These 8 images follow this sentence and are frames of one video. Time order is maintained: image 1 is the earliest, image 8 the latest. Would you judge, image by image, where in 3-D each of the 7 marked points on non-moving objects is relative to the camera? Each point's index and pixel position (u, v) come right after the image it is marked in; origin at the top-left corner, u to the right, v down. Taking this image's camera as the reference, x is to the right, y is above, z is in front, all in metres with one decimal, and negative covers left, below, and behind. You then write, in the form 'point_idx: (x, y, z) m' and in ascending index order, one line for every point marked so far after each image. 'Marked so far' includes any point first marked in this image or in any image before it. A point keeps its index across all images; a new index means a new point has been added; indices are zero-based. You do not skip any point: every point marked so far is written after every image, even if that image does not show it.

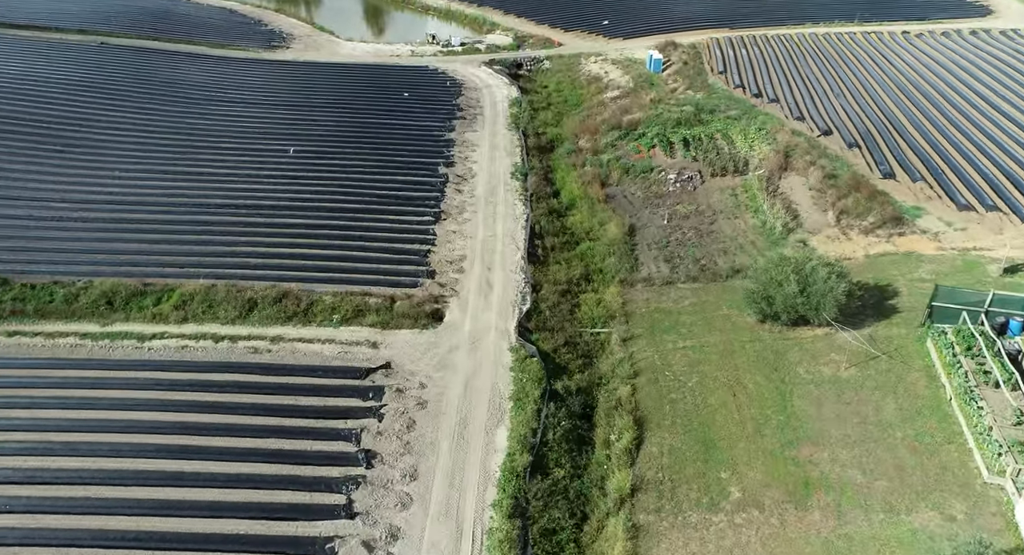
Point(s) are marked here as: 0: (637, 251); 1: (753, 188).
0: (+3.6, +0.7, +18.2) m
1: (+7.5, +2.8, +19.7) m
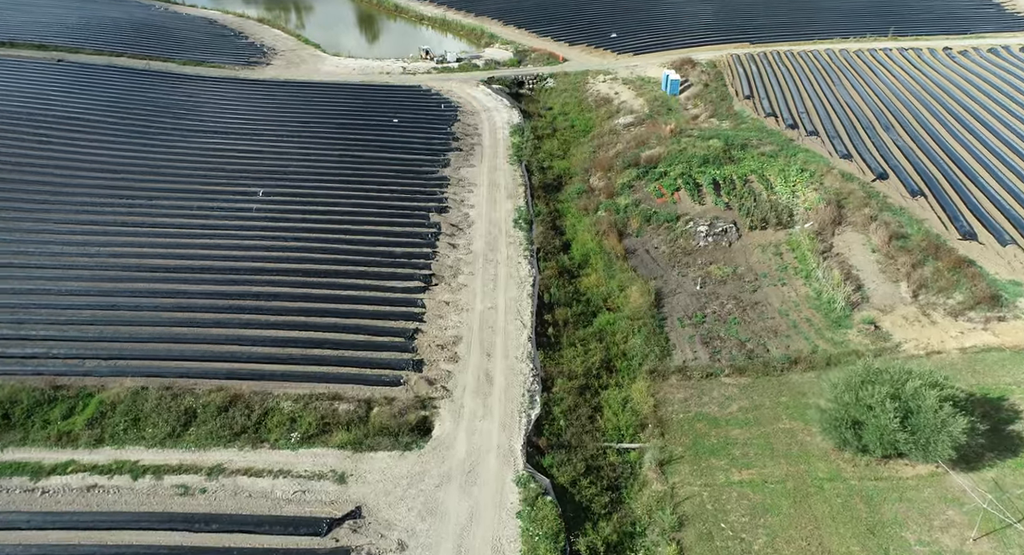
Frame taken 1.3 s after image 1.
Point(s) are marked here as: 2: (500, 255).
0: (+3.7, -1.2, +15.1) m
1: (+7.6, +0.8, +16.6) m
2: (-0.4, +0.6, +17.9) m
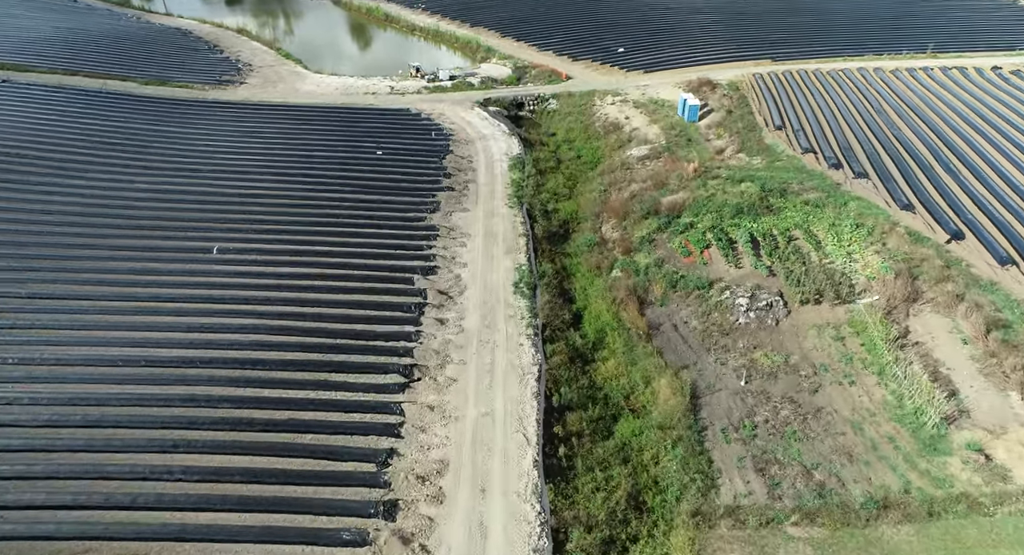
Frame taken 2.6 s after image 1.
0: (+3.7, -3.2, +11.9) m
1: (+7.6, -1.1, +13.5) m
2: (-0.4, -1.3, +14.7) m
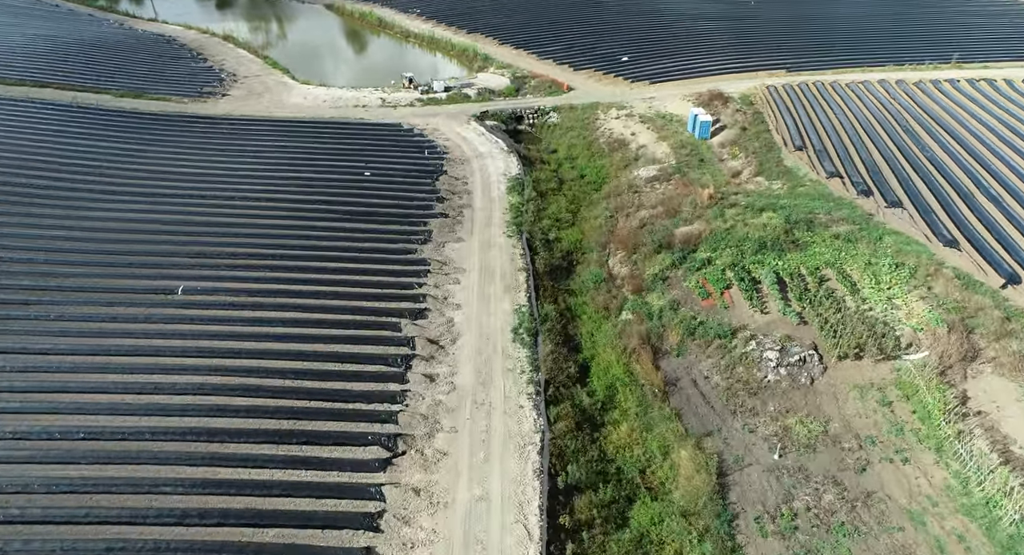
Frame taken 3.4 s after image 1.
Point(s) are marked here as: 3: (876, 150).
0: (+3.7, -4.2, +10.2) m
1: (+7.6, -2.2, +11.7) m
2: (-0.4, -2.4, +13.0) m
3: (+11.5, +4.0, +19.9) m
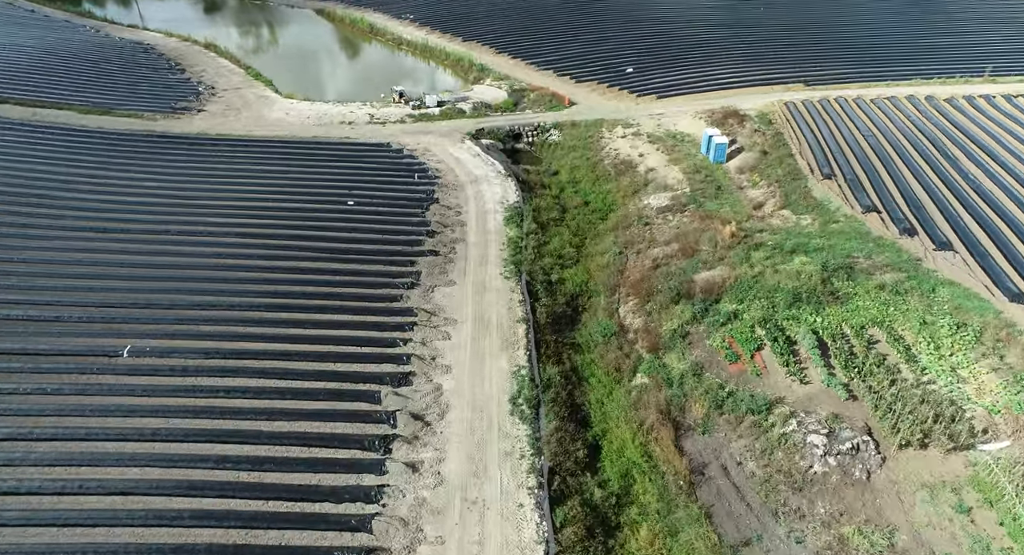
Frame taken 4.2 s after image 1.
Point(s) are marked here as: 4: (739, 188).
0: (+3.7, -5.5, +8.1) m
1: (+7.5, -3.4, +9.7) m
2: (-0.4, -3.6, +10.9) m
3: (+11.4, +2.7, +17.8) m
4: (+7.1, +2.8, +19.8) m
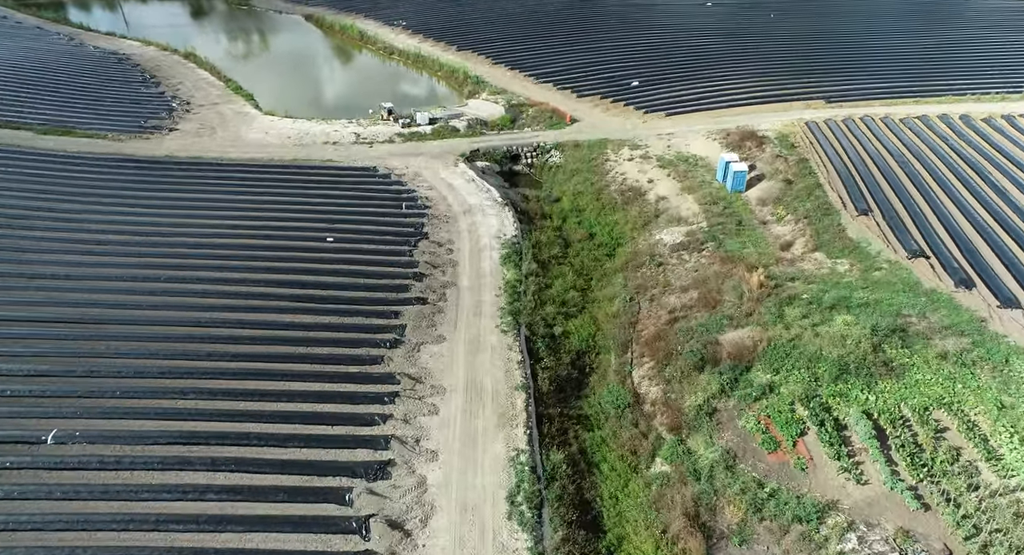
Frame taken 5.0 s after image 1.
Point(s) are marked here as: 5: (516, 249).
0: (+3.7, -6.7, +6.0) m
1: (+7.5, -4.7, +7.6) m
2: (-0.5, -4.9, +8.8) m
3: (+11.3, +1.4, +15.8) m
4: (+7.1, +1.5, +17.8) m
5: (+0.1, +0.9, +18.4) m
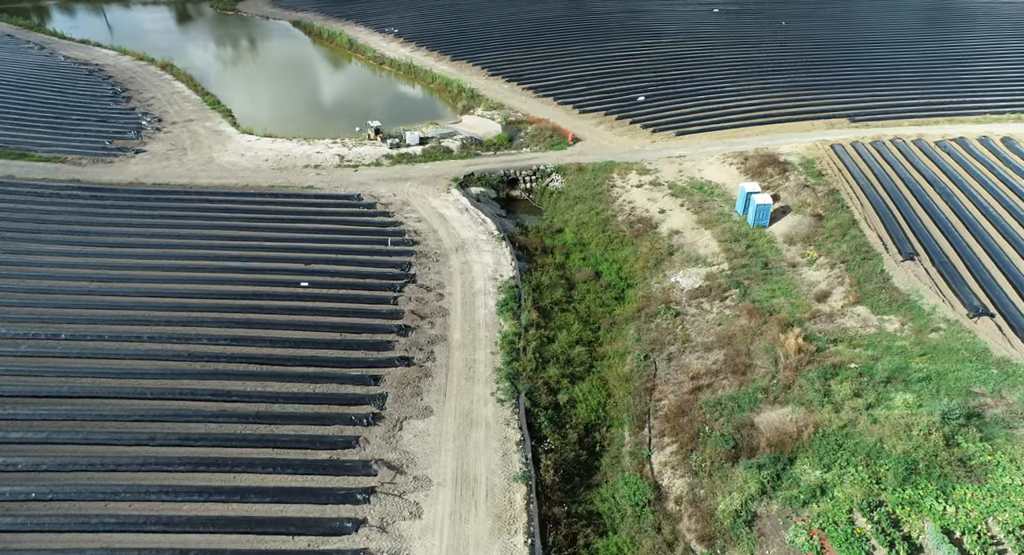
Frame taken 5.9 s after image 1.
0: (+3.7, -7.9, +3.9) m
1: (+7.5, -5.9, +5.5) m
2: (-0.5, -6.1, +6.7) m
3: (+11.3, +0.2, +13.8) m
4: (+7.0, +0.3, +15.7) m
5: (0.0, -0.4, +16.3) m
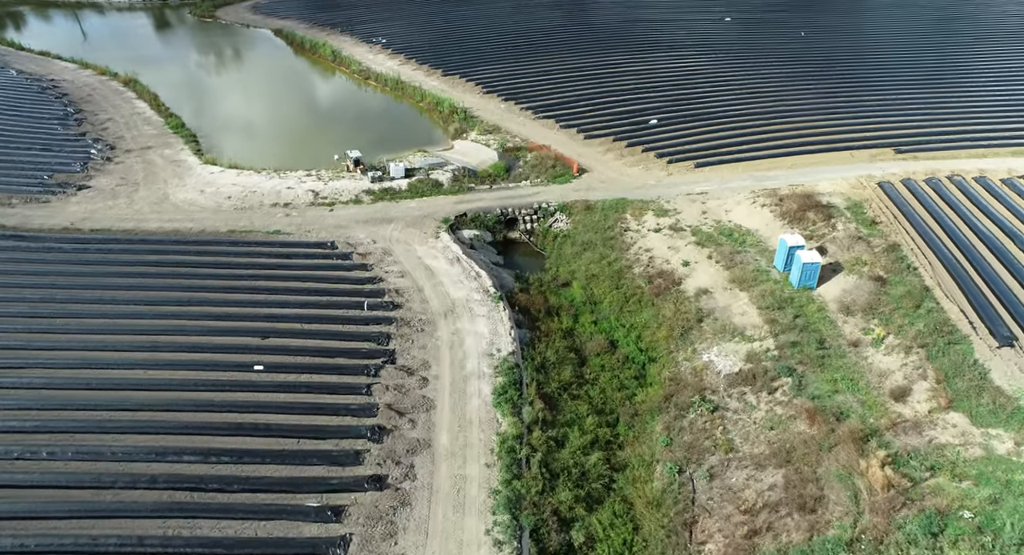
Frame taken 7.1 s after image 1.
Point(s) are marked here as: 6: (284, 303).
0: (+3.7, -9.6, +1.0) m
1: (+7.6, -7.5, +2.6) m
2: (-0.4, -7.8, +3.7) m
3: (+11.3, -1.5, +10.9) m
4: (+7.0, -1.4, +12.8) m
5: (0.0, -2.1, +13.4) m
6: (-5.5, -0.7, +15.4) m
